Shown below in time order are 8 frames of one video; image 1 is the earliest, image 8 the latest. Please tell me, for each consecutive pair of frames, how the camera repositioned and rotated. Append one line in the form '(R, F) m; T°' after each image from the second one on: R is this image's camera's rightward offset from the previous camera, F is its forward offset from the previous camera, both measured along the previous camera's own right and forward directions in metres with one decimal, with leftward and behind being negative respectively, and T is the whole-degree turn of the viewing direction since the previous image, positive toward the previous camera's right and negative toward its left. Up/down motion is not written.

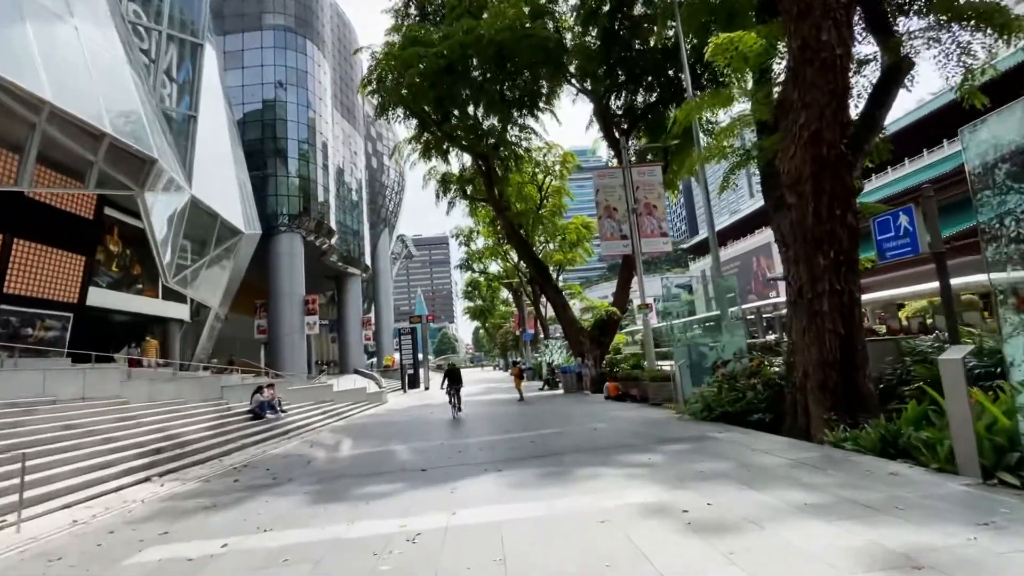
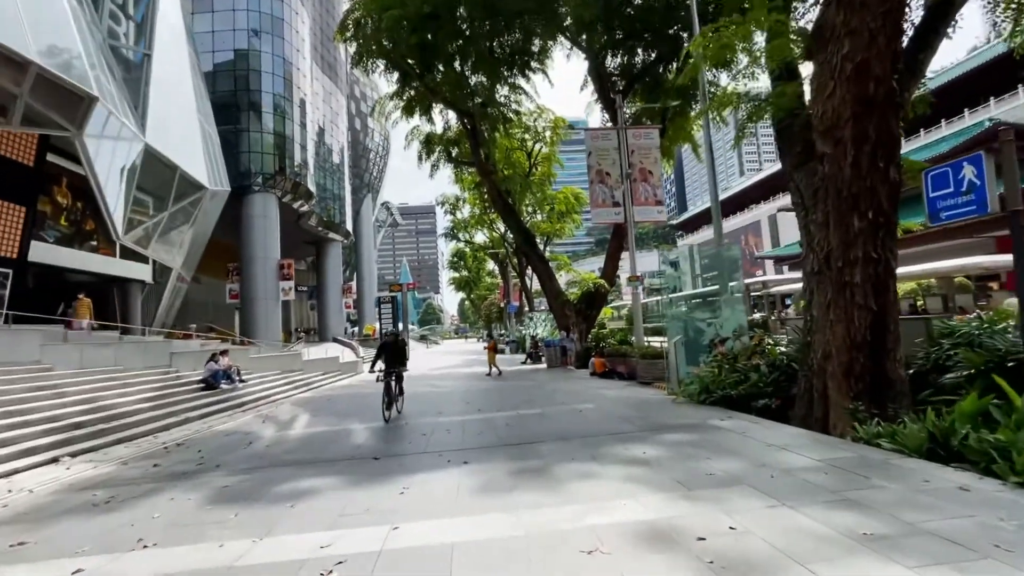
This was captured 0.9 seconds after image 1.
(+0.2, +1.2) m; +2°
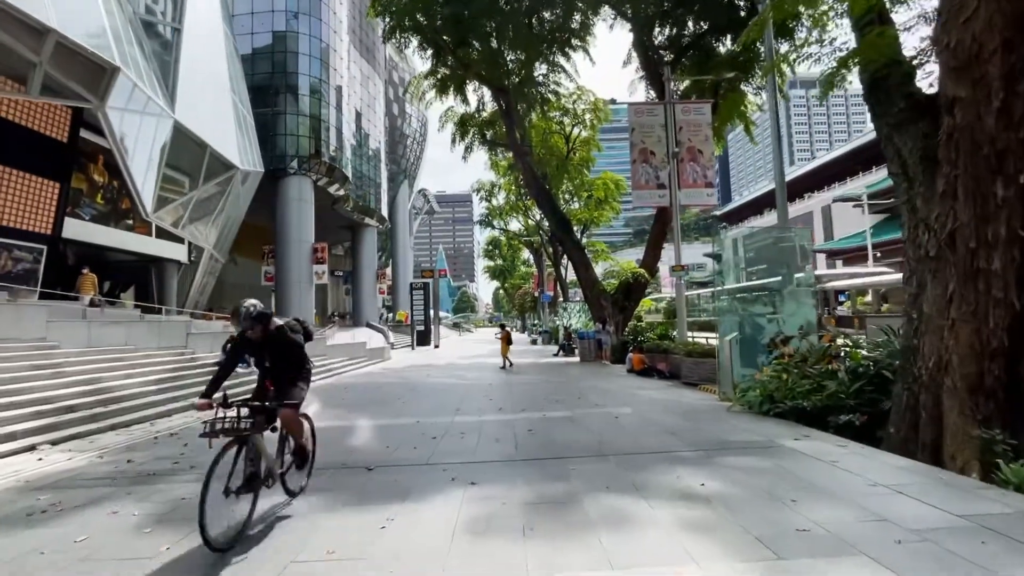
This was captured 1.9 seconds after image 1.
(+0.1, +1.2) m; -4°
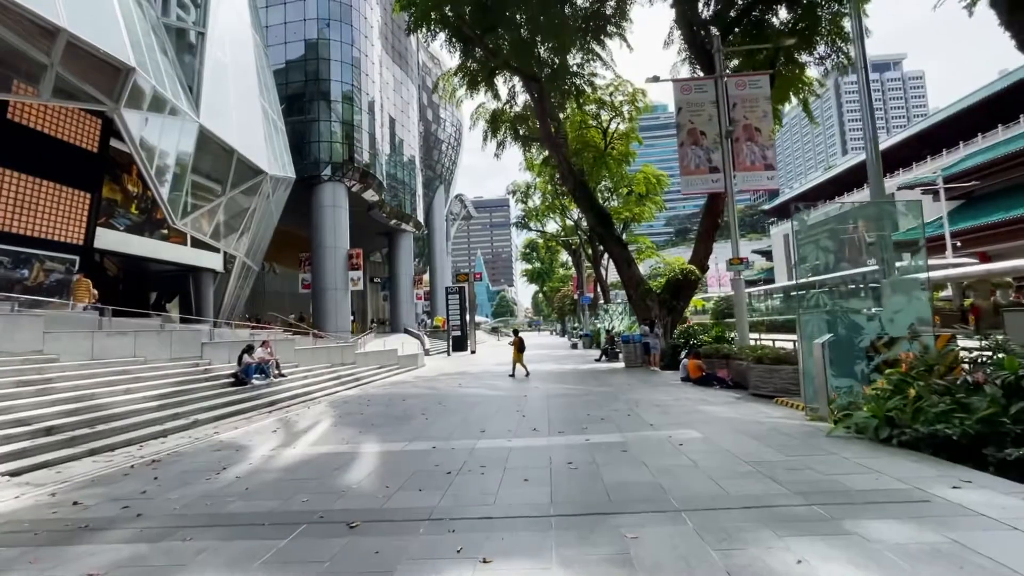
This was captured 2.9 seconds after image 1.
(+0.1, +1.5) m; -5°
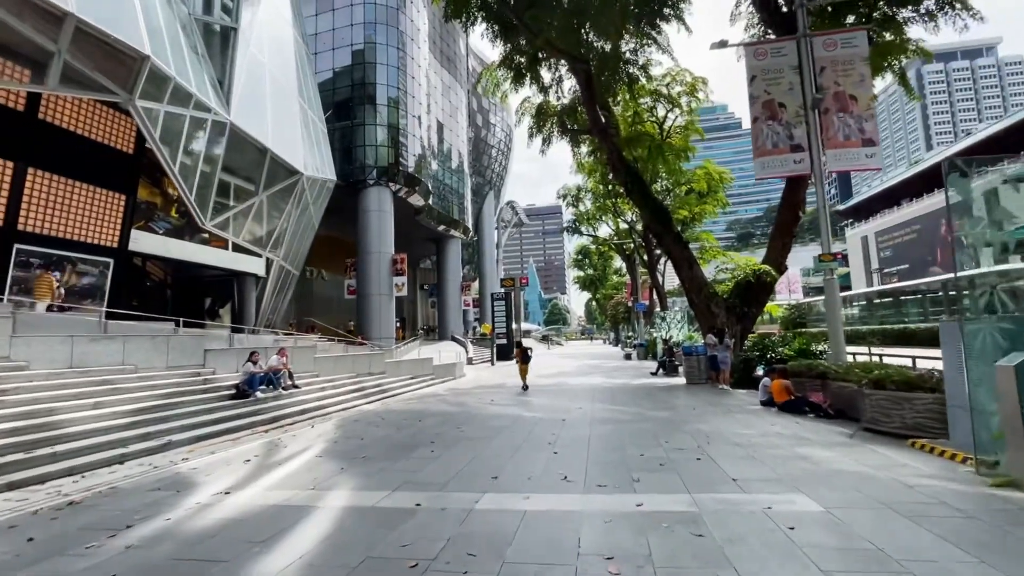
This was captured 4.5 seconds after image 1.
(+0.3, +2.0) m; -6°
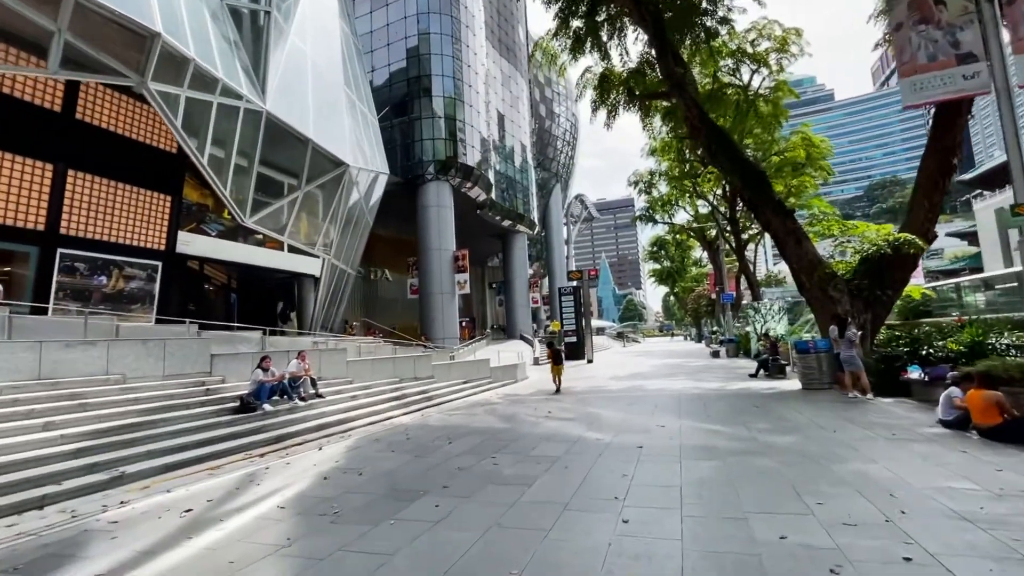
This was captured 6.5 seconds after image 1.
(+0.3, +2.5) m; -9°
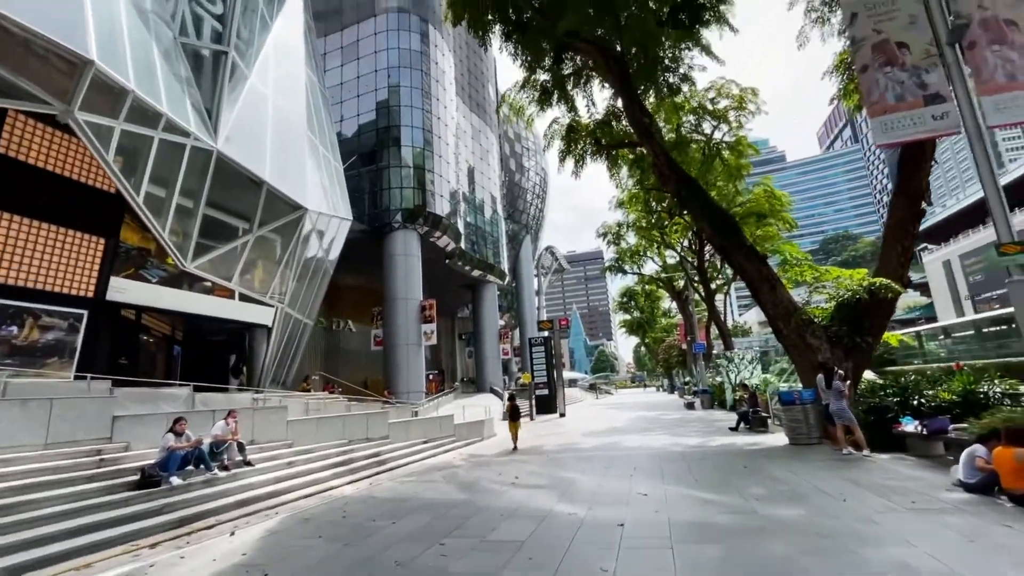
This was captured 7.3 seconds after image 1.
(+0.2, +1.0) m; +3°
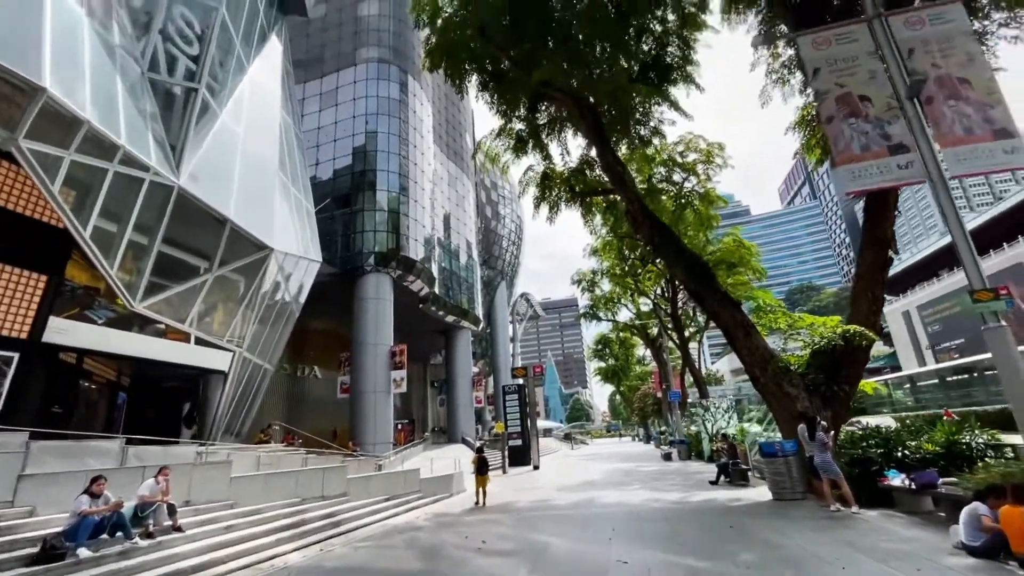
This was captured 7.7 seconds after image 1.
(+0.1, +0.5) m; +3°
